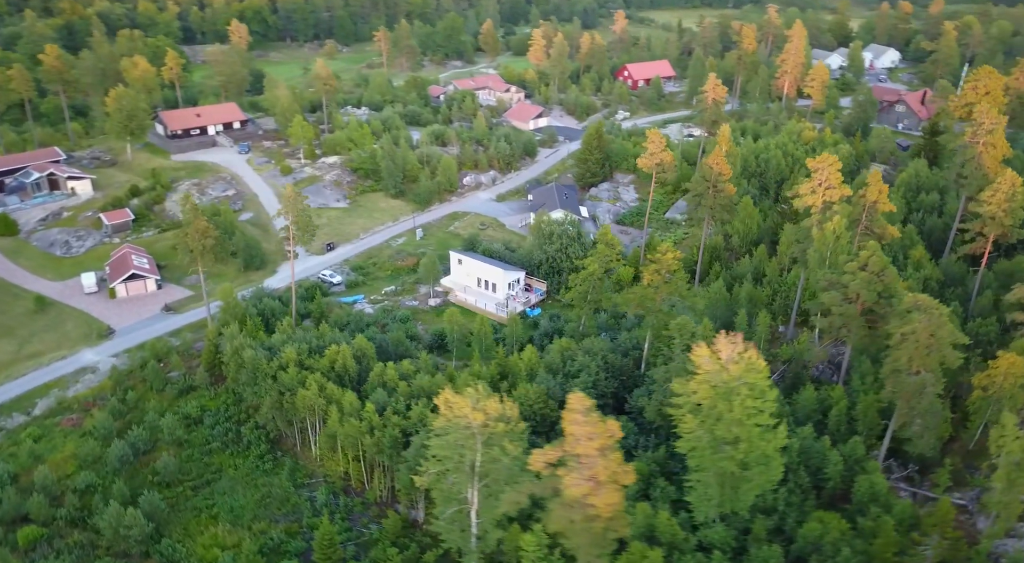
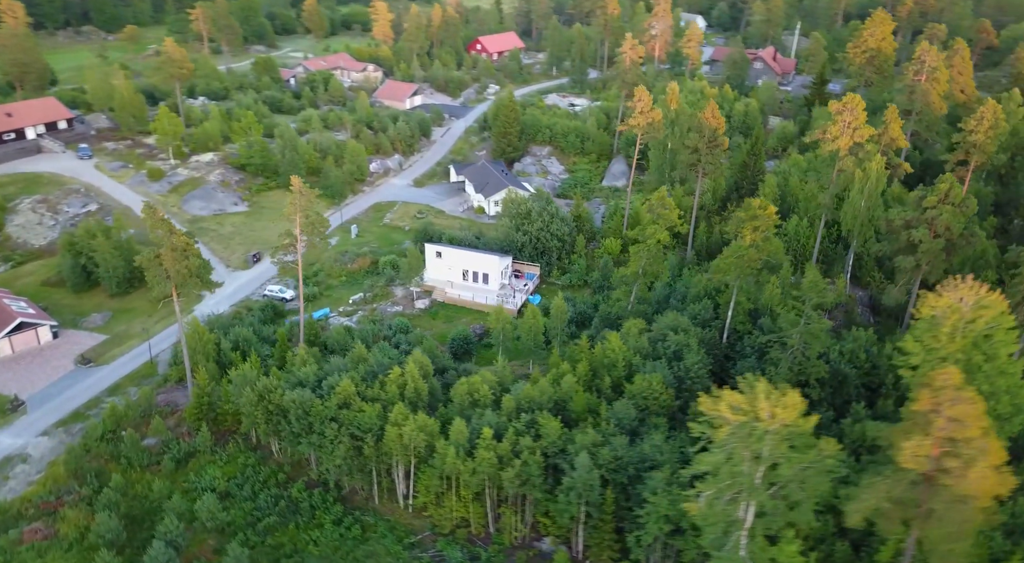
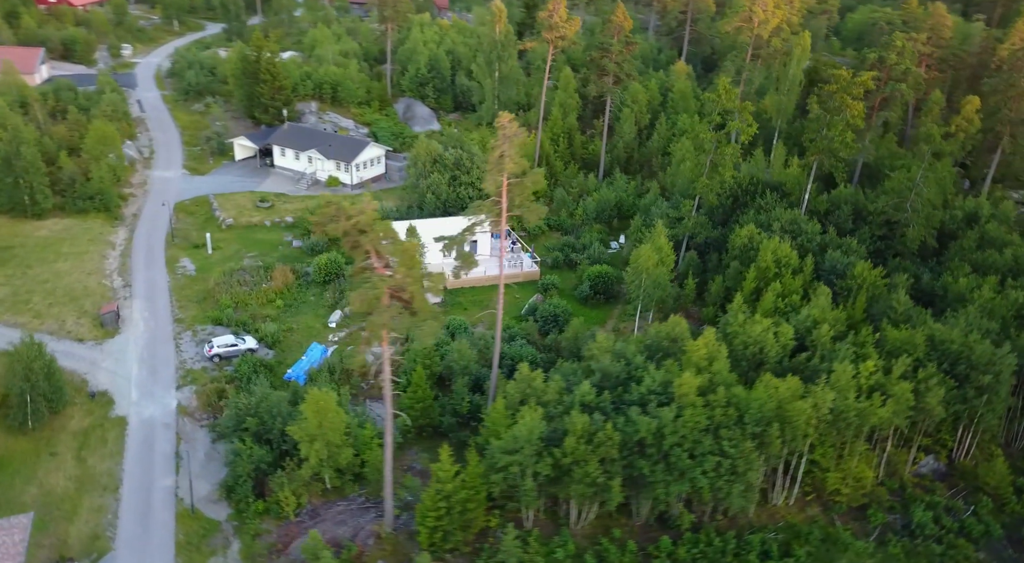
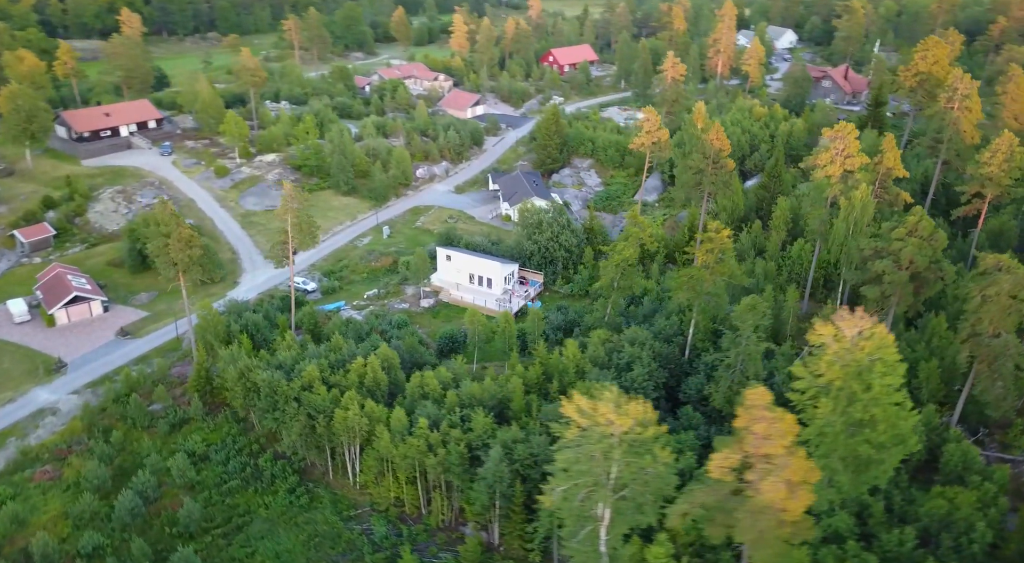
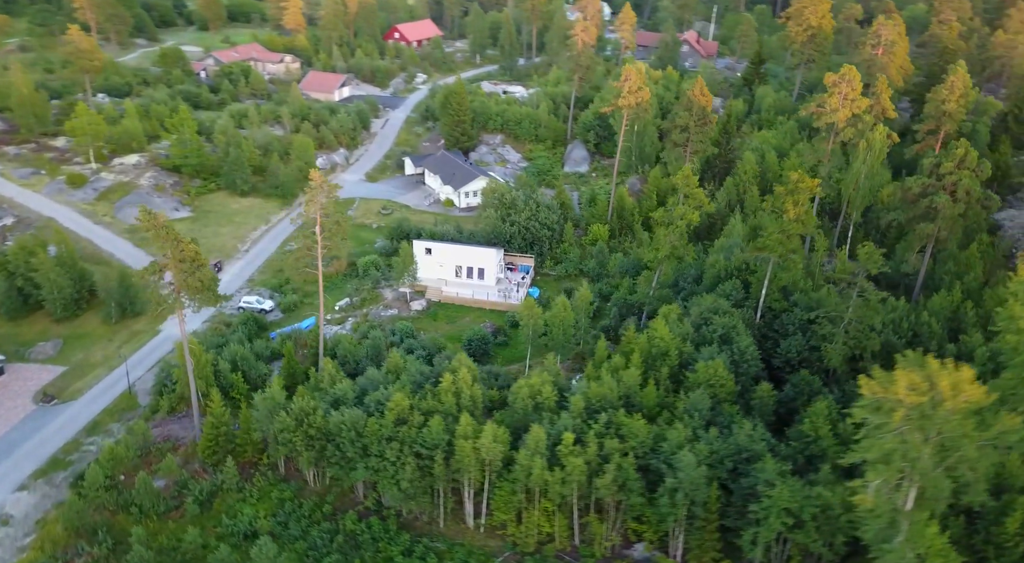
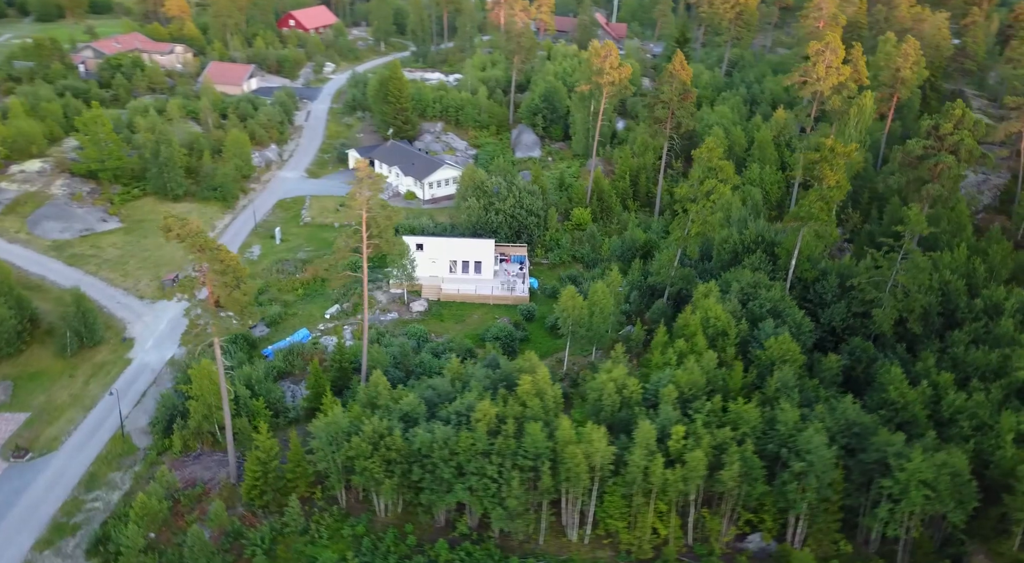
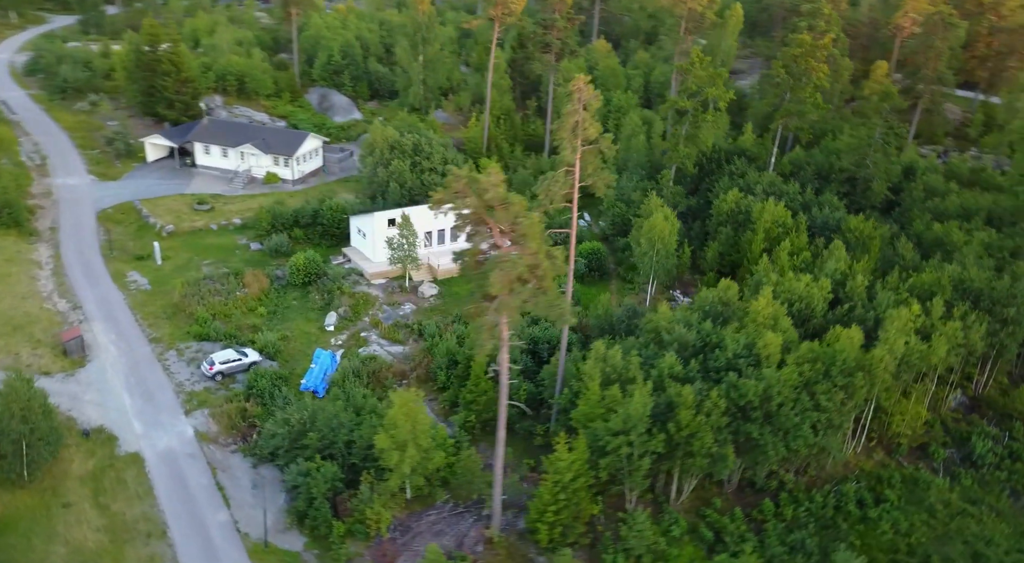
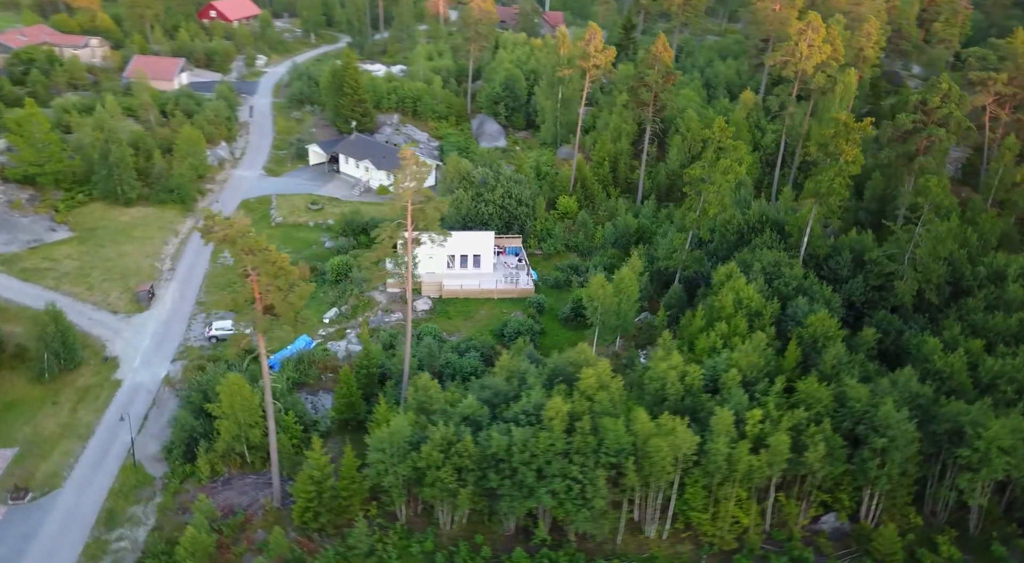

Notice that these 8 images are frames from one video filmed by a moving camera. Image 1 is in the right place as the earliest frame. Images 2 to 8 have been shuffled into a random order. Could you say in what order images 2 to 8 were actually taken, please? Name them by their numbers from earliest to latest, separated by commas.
4, 2, 5, 6, 8, 3, 7
